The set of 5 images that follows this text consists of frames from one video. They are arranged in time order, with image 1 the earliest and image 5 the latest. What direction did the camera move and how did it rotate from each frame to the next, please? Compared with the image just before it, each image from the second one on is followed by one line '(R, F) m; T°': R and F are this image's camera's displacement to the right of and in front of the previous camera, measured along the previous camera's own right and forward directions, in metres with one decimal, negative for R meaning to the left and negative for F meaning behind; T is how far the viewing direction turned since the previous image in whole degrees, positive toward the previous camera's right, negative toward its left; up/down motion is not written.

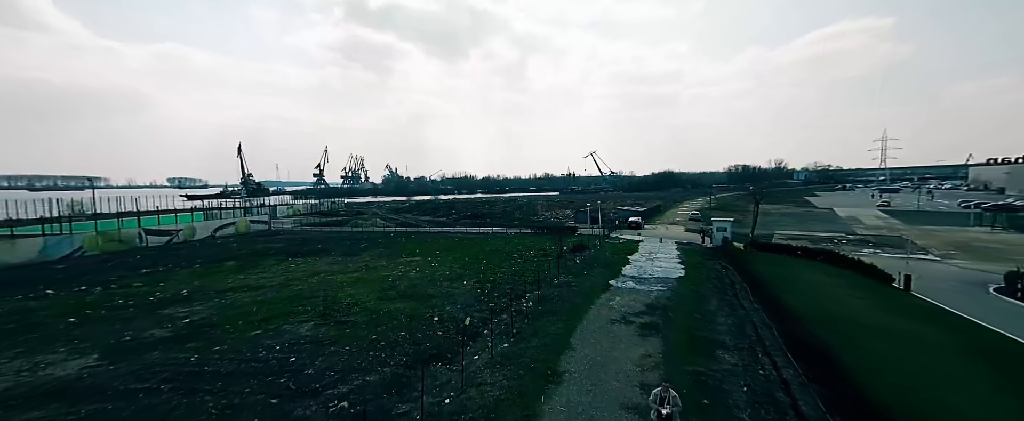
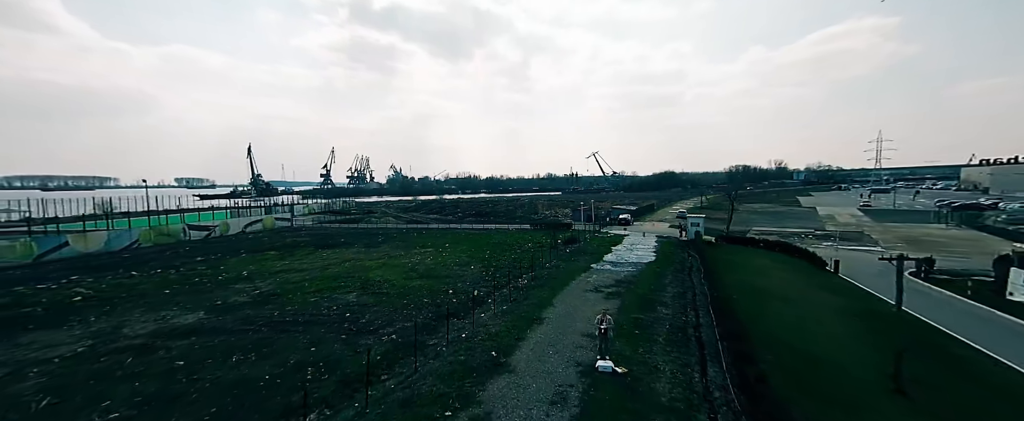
(+0.2, -3.0) m; -1°
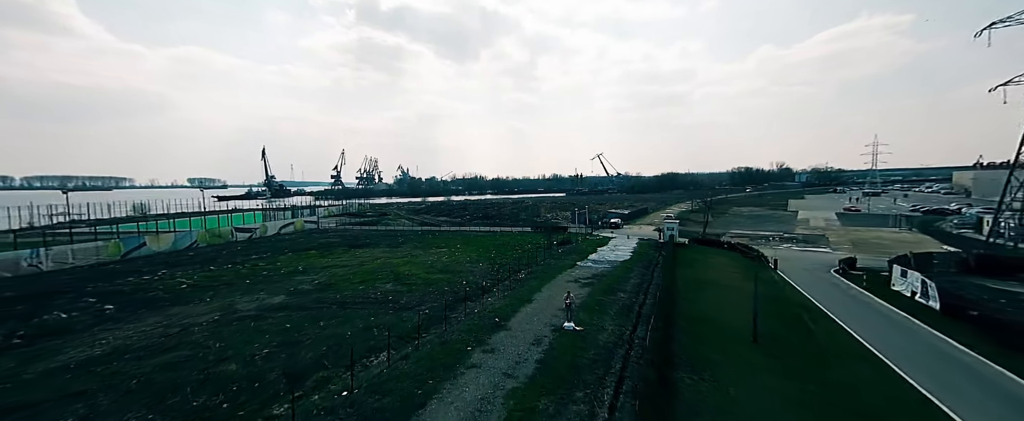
(+0.3, -4.1) m; -1°
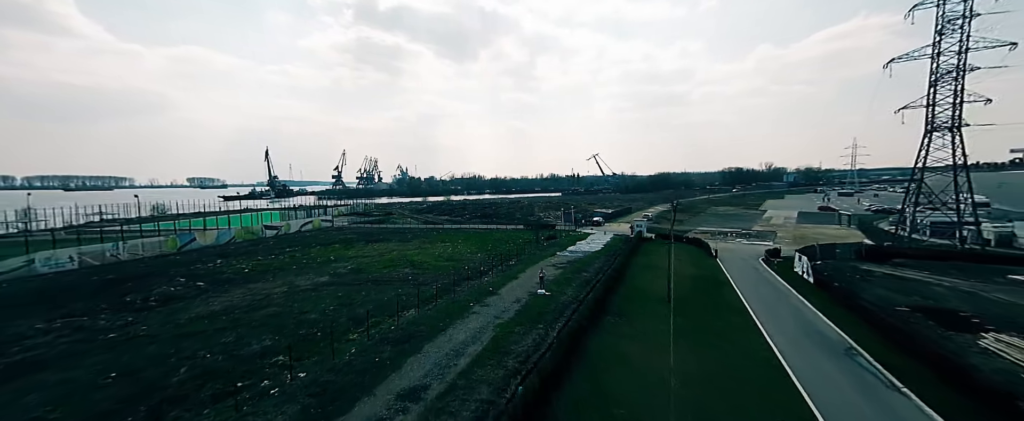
(+0.4, -4.9) m; 0°
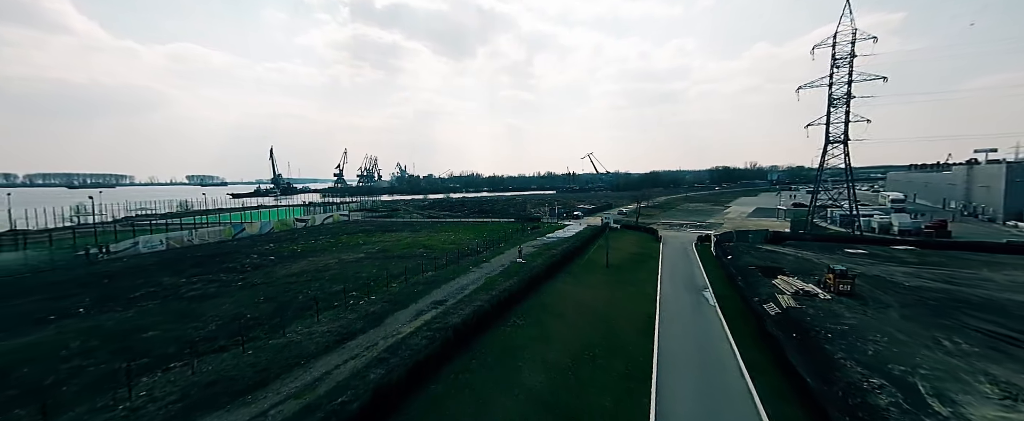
(+0.7, -7.1) m; 0°
